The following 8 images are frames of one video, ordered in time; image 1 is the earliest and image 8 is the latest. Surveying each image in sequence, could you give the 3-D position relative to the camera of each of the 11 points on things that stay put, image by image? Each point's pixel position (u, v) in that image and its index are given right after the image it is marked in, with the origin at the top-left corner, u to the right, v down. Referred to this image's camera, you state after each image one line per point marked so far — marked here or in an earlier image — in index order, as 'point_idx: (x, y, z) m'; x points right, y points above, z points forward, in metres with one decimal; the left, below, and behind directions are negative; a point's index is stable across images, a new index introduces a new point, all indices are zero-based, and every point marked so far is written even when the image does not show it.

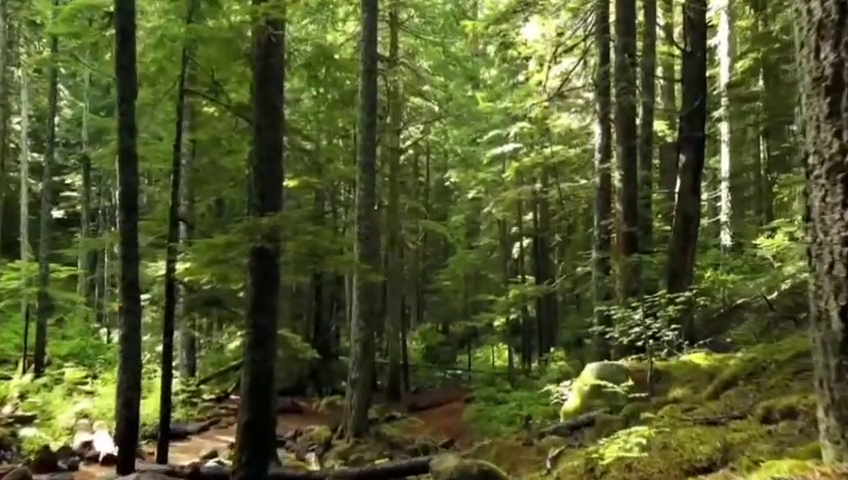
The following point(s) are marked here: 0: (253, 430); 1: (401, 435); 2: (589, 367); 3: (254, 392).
0: (-2.1, -2.3, +7.9) m
1: (-0.6, -5.4, +18.0) m
2: (+2.6, -2.0, +10.3) m
3: (-2.1, -1.9, +8.0) m
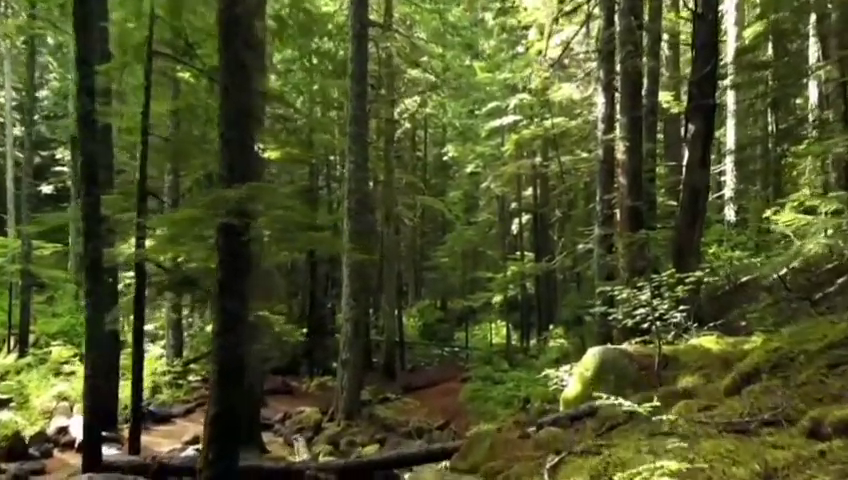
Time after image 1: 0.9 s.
0: (-2.3, -2.1, +7.2) m
1: (-0.8, -4.8, +17.4) m
2: (+2.5, -1.6, +9.6) m
3: (-2.3, -1.6, +7.3) m
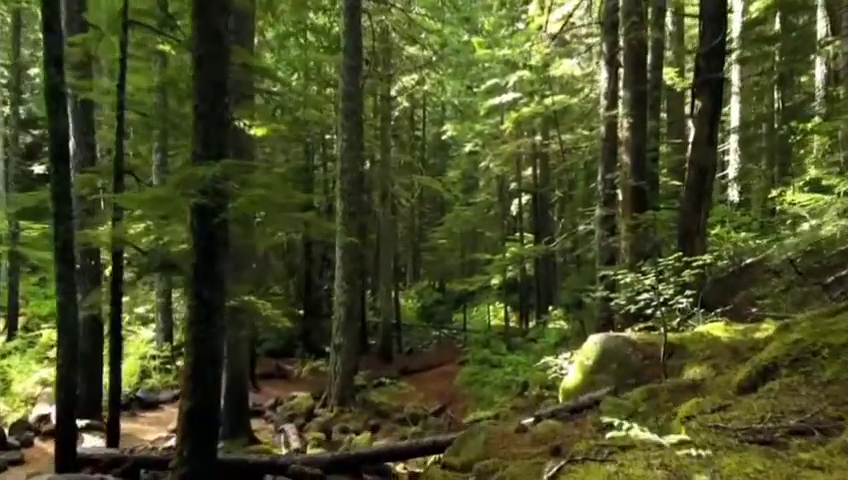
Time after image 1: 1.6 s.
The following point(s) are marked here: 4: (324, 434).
0: (-2.4, -1.9, +6.7) m
1: (-0.9, -4.3, +17.0) m
2: (+2.4, -1.4, +9.1) m
3: (-2.4, -1.4, +6.8) m
4: (-2.1, -4.2, +13.8) m
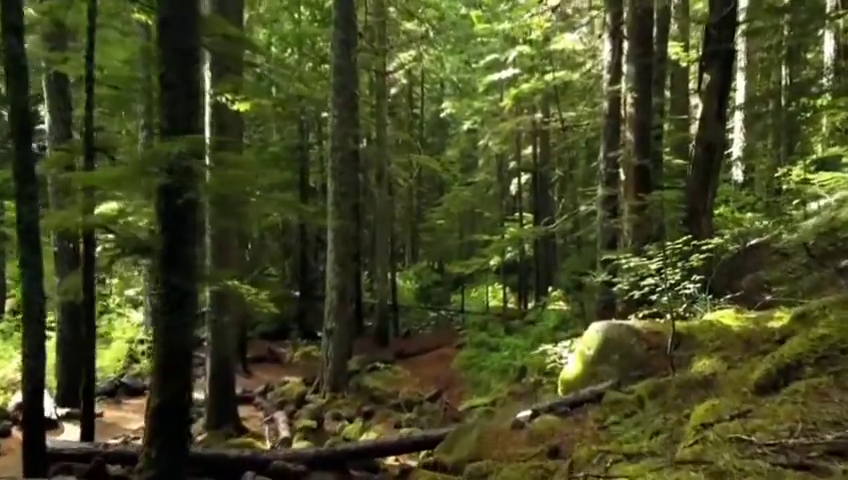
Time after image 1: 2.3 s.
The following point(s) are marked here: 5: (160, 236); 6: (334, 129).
0: (-2.5, -1.7, +6.2) m
1: (-1.0, -3.8, +16.6) m
2: (+2.2, -1.1, +8.6) m
3: (-2.5, -1.2, +6.3) m
4: (-2.2, -3.8, +13.4) m
5: (-2.6, 0.0, +6.3) m
6: (-2.1, +2.6, +15.2) m
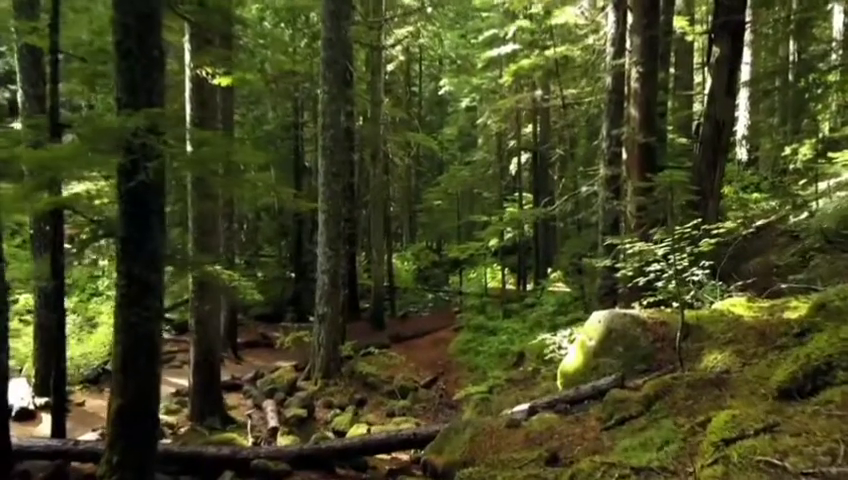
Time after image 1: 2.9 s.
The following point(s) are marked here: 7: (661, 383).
0: (-2.6, -1.6, +5.7) m
1: (-1.1, -3.3, +16.1) m
2: (+2.1, -0.9, +8.0) m
3: (-2.6, -1.1, +5.7) m
4: (-2.4, -3.4, +12.9) m
5: (-2.7, +0.2, +5.7) m
6: (-2.3, +3.0, +14.6) m
7: (+2.2, -1.3, +6.0) m
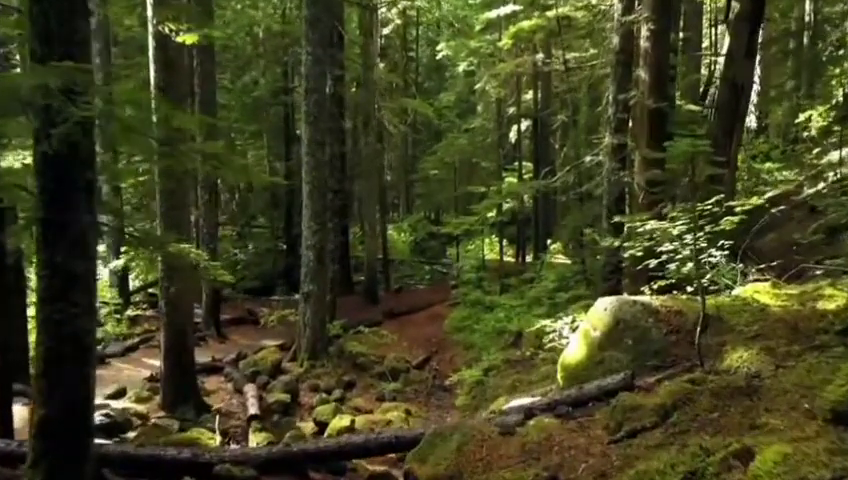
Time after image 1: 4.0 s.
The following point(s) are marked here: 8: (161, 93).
0: (-2.8, -1.5, +4.9) m
1: (-1.3, -2.7, +15.3) m
2: (+2.0, -0.7, +7.2) m
3: (-2.8, -1.0, +4.9) m
4: (-2.5, -2.9, +12.2) m
5: (-2.8, +0.3, +4.8) m
6: (-2.4, +3.6, +13.5) m
7: (+2.0, -1.2, +5.1) m
8: (-4.1, +2.3, +10.0) m
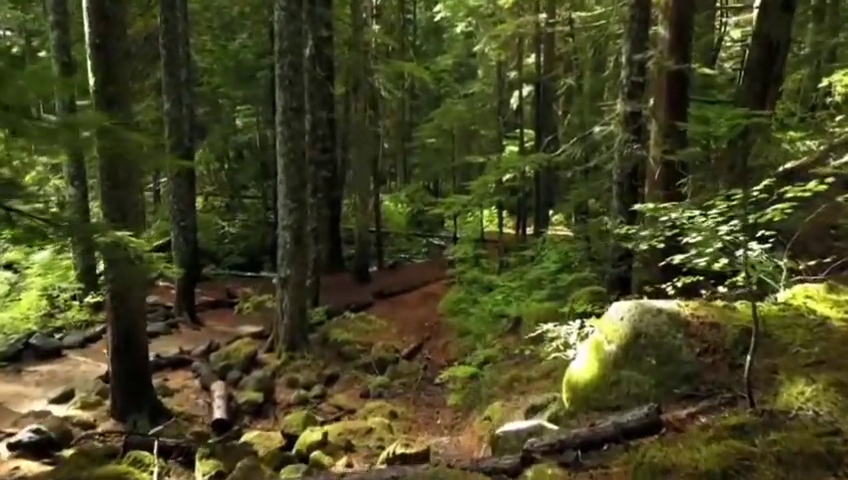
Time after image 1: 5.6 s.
0: (-3.0, -1.5, +3.6) m
1: (-1.5, -2.2, +14.1) m
2: (+1.7, -0.6, +5.8) m
3: (-3.0, -1.0, +3.6) m
4: (-2.7, -2.6, +11.0) m
5: (-3.1, +0.2, +3.4) m
6: (-2.6, +4.0, +12.0) m
7: (+1.8, -1.2, +3.9) m
8: (-4.3, +2.5, +8.5) m
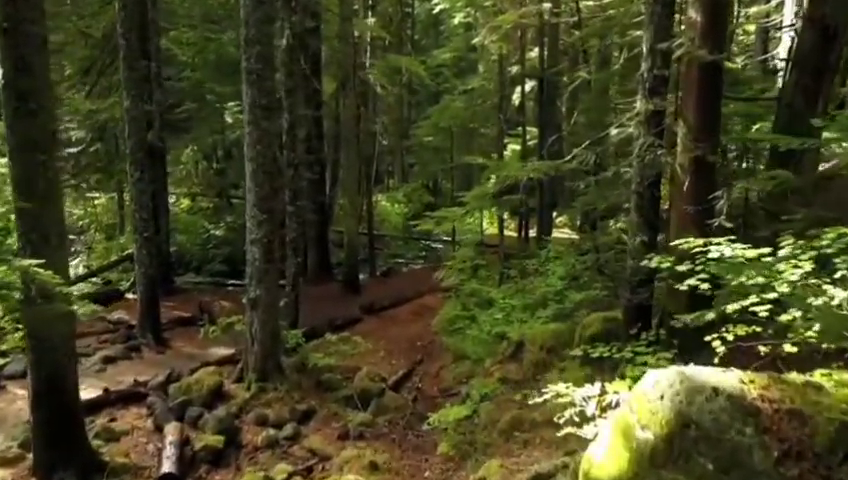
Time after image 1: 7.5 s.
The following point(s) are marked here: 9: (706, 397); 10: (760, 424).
0: (-3.2, -1.8, +2.1) m
1: (-1.7, -2.5, +12.6) m
2: (+1.5, -0.9, +4.3) m
3: (-3.2, -1.4, +2.0) m
4: (-2.9, -2.9, +9.4) m
5: (-3.3, -0.1, +1.9) m
6: (-2.8, +3.7, +10.4) m
7: (+1.6, -1.6, +2.3) m
8: (-4.5, +2.2, +7.0) m
9: (+1.8, -1.0, +4.0) m
10: (+2.0, -1.1, +3.9) m
